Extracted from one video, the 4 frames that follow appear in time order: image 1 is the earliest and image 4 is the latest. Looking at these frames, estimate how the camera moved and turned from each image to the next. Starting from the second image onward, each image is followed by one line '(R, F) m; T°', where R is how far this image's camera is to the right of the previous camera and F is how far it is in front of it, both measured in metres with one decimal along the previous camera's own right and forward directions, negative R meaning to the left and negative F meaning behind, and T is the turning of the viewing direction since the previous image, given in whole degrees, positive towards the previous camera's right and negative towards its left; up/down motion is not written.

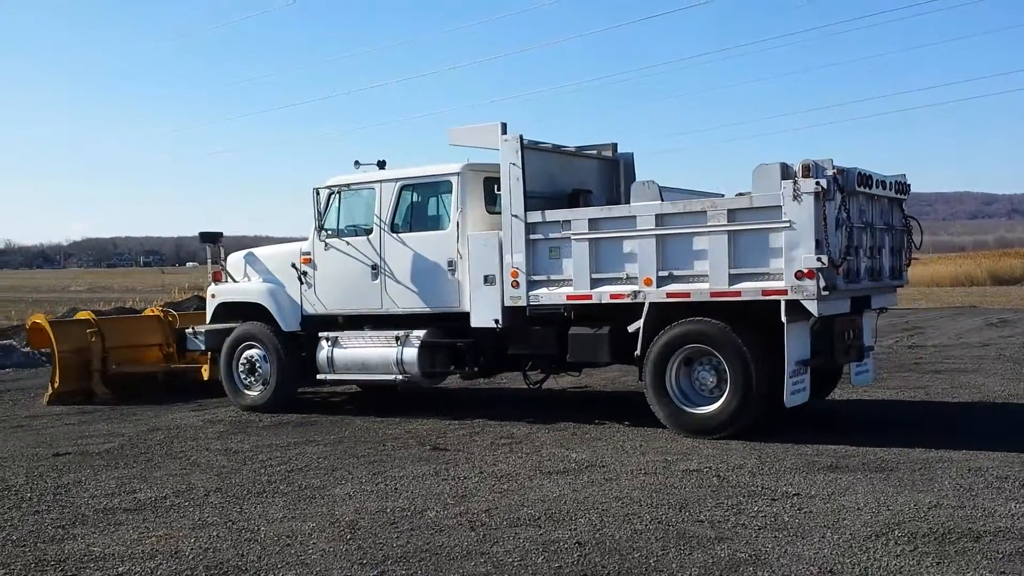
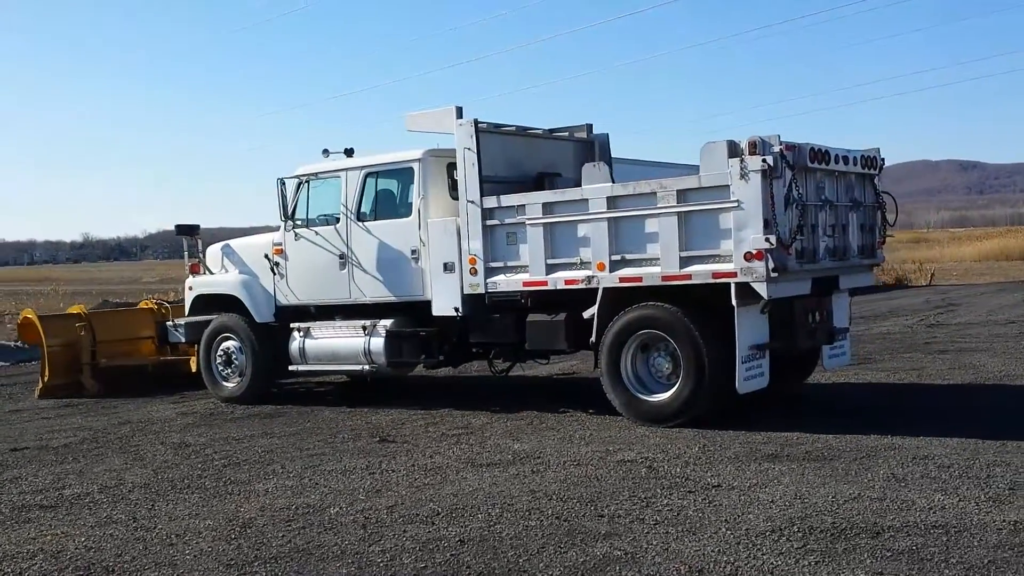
(+0.9, +0.2) m; -3°
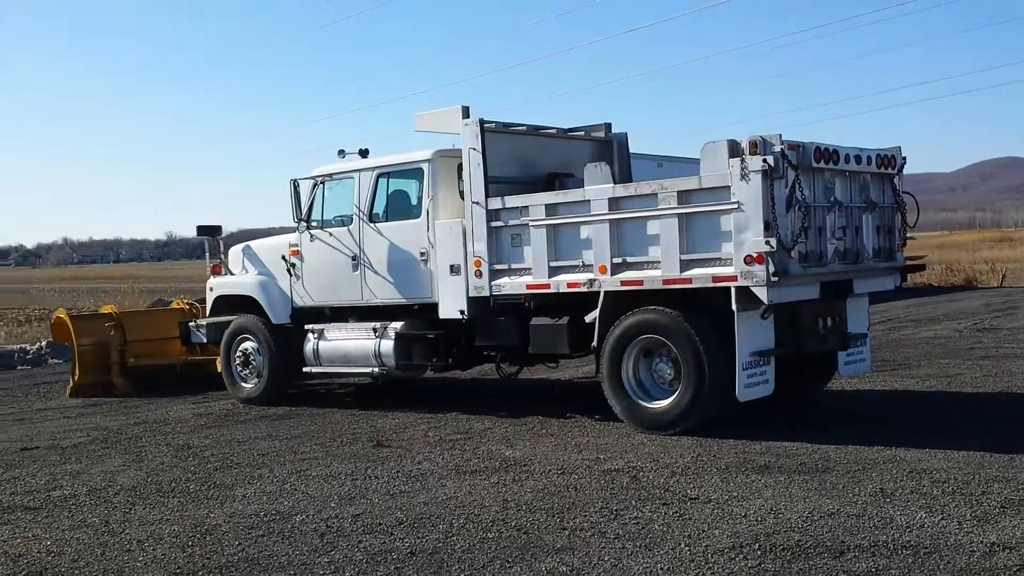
(+0.6, +0.2) m; -3°
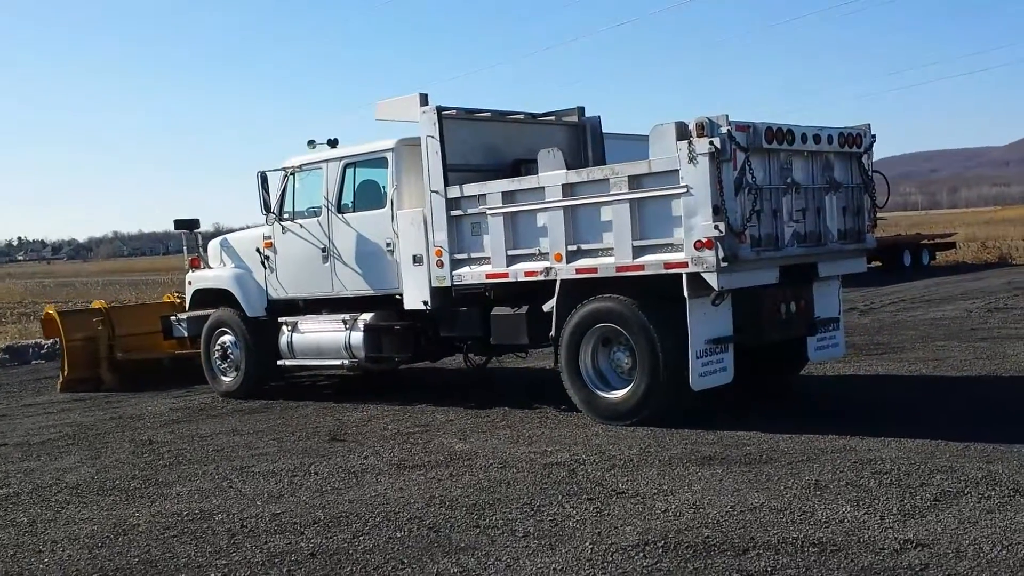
(+0.7, +0.2) m; -2°
